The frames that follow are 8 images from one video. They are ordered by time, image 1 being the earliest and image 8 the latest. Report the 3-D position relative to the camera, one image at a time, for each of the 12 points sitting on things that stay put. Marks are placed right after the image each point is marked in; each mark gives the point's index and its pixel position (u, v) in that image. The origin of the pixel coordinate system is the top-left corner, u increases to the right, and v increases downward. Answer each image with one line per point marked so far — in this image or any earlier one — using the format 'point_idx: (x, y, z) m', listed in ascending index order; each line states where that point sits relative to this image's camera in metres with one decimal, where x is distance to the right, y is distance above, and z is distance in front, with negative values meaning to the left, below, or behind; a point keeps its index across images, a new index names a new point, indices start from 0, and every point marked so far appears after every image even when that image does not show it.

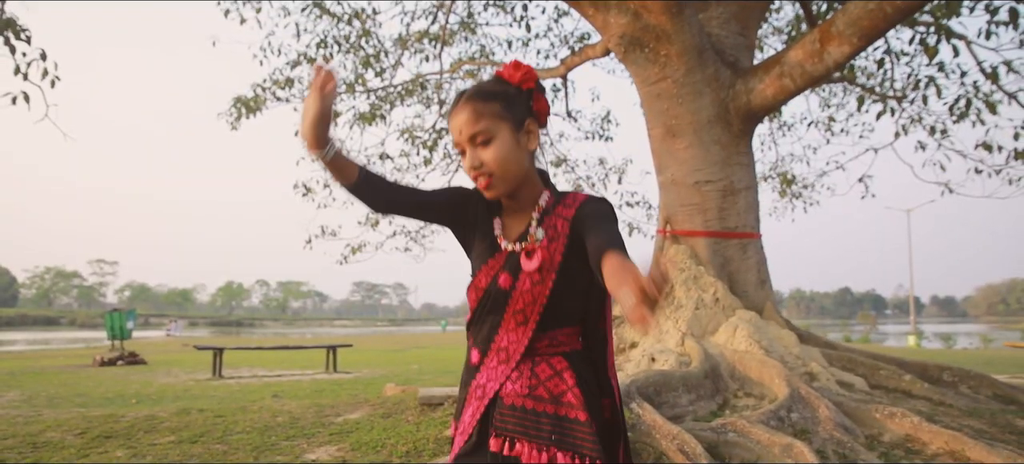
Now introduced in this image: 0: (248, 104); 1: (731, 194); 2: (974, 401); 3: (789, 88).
0: (-5.2, +2.6, +14.5) m
1: (+1.6, +0.3, +5.3) m
2: (+2.9, -1.1, +4.6) m
3: (+1.9, +1.0, +5.1) m
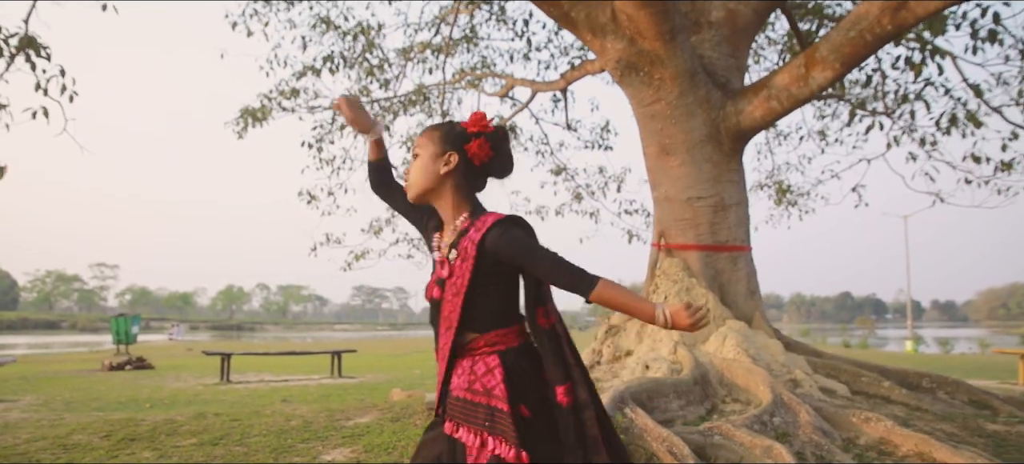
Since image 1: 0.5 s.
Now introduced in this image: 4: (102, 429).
0: (-5.2, +2.4, +14.8) m
1: (+1.6, +0.2, +5.6) m
2: (+2.9, -1.2, +4.9) m
3: (+1.9, +0.9, +5.4) m
4: (-3.2, -1.5, +5.7) m
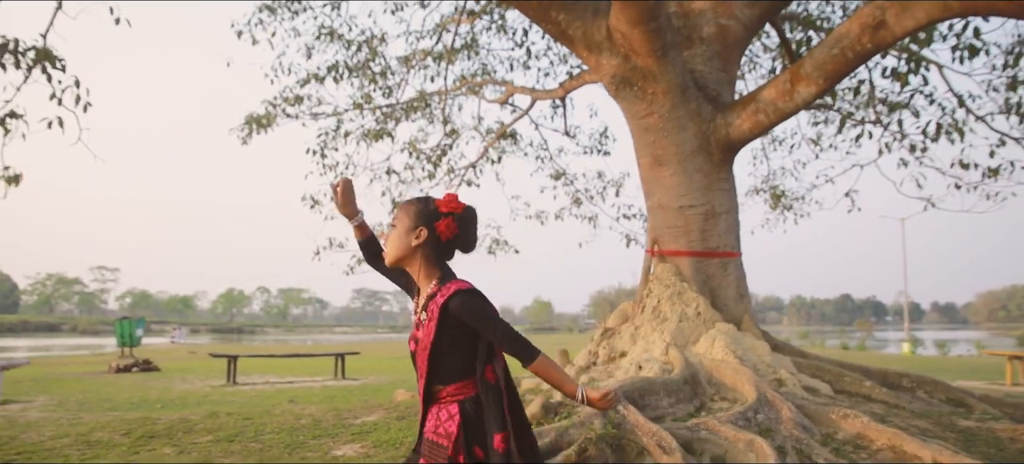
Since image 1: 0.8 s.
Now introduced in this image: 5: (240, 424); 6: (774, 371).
0: (-5.2, +2.3, +15.1) m
1: (+1.6, +0.1, +5.8) m
2: (+2.9, -1.2, +5.2) m
3: (+1.9, +0.8, +5.6) m
4: (-3.2, -1.6, +6.0) m
5: (-2.2, -1.6, +6.0) m
6: (+1.8, -1.0, +5.0) m
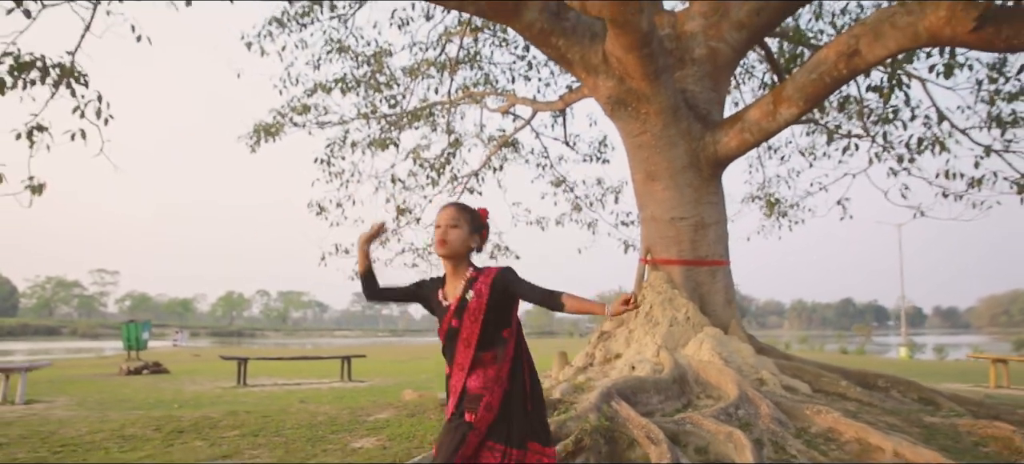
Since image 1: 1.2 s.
0: (-5.2, +2.2, +15.6) m
1: (+1.6, 0.0, +6.3) m
2: (+3.0, -1.3, +5.6) m
3: (+2.0, +0.8, +6.1) m
4: (-3.2, -1.7, +6.4) m
5: (-2.2, -1.7, +6.4) m
6: (+1.8, -1.0, +5.5) m
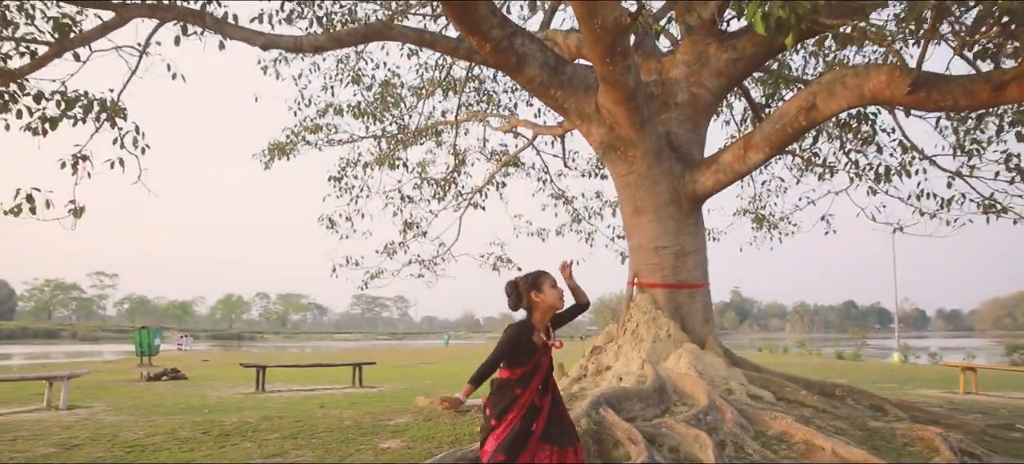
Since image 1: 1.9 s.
0: (-5.2, +1.9, +16.4) m
1: (+1.7, -0.2, +7.1) m
2: (+3.0, -1.6, +6.5) m
3: (+2.0, +0.5, +6.9) m
4: (-3.1, -2.0, +7.3) m
5: (-2.2, -1.9, +7.3) m
6: (+1.9, -1.3, +6.3) m
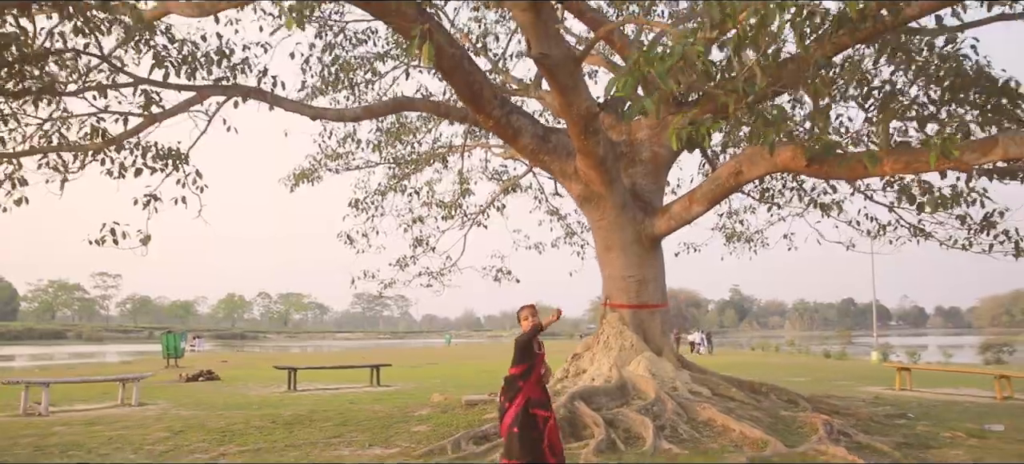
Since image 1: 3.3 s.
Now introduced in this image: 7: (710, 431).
0: (-5.2, +1.5, +18.4) m
1: (+1.6, -0.6, +9.1) m
2: (+3.0, -2.0, +8.5) m
3: (+2.0, +0.1, +8.9) m
4: (-3.2, -2.4, +9.3) m
5: (-2.2, -2.4, +9.3) m
6: (+1.8, -1.7, +8.3) m
7: (+2.0, -2.0, +7.2) m
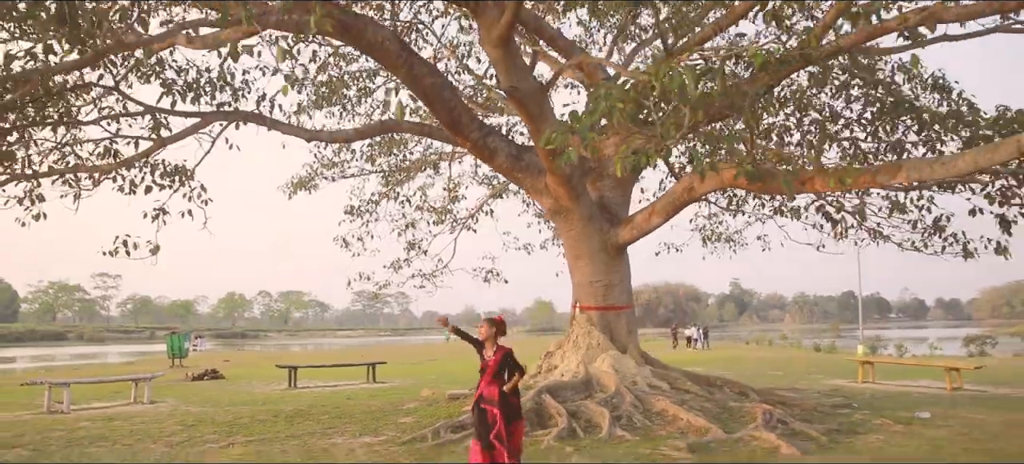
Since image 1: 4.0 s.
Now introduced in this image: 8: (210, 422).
0: (-5.5, +1.3, +19.3) m
1: (+1.3, -0.8, +10.1) m
2: (+2.7, -2.1, +9.4) m
3: (+1.7, 0.0, +9.9) m
4: (-3.4, -2.5, +10.2) m
5: (-2.5, -2.5, +10.3) m
6: (+1.6, -1.8, +9.3) m
7: (+1.7, -2.1, +8.2) m
8: (-4.0, -2.5, +9.6) m
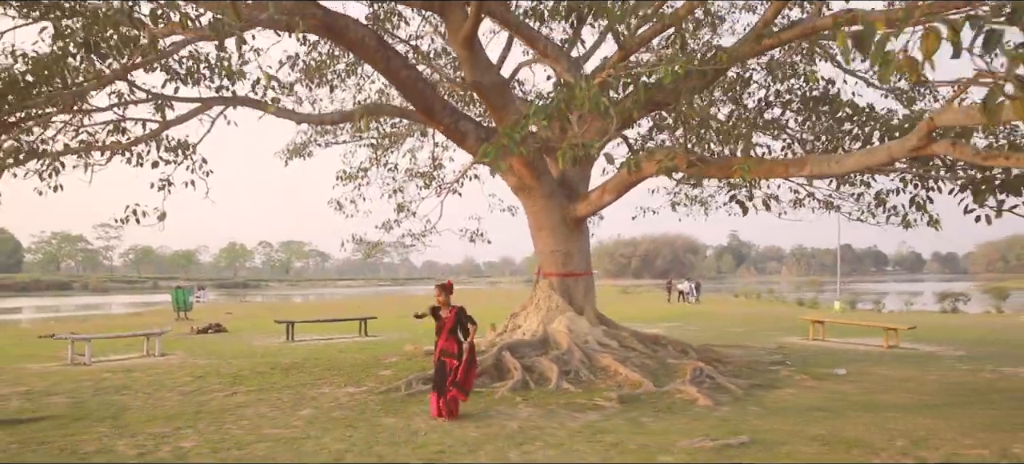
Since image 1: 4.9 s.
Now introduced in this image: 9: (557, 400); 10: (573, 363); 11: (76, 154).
0: (-6.0, +2.4, +20.4) m
1: (+0.9, -0.4, +11.3) m
2: (+2.2, -1.8, +10.7) m
3: (+1.2, +0.3, +11.1) m
4: (-3.9, -2.1, +11.6) m
5: (-3.0, -2.1, +11.6) m
6: (+1.1, -1.5, +10.6) m
7: (+1.2, -1.8, +9.5) m
8: (-4.5, -2.1, +10.9) m
9: (+0.5, -1.9, +8.4) m
10: (+0.8, -1.7, +9.6) m
11: (-7.6, +1.4, +12.6) m
